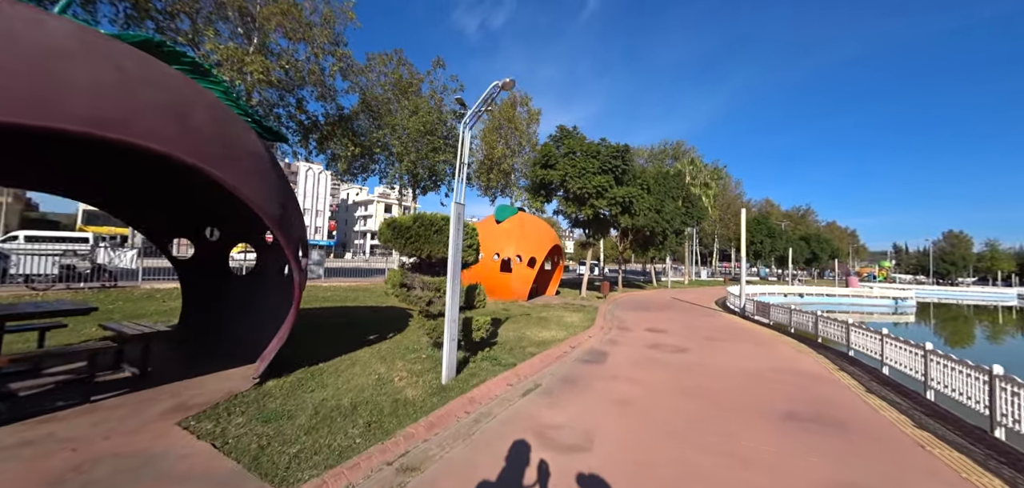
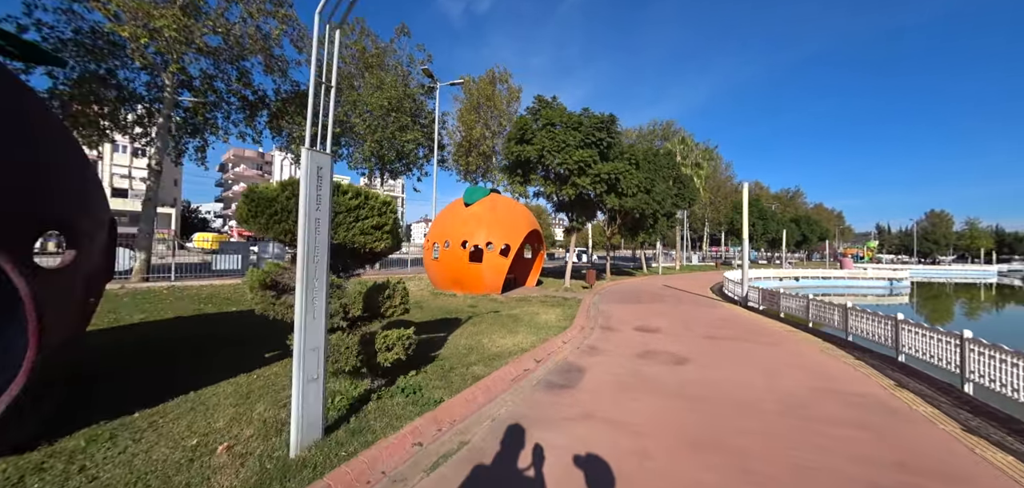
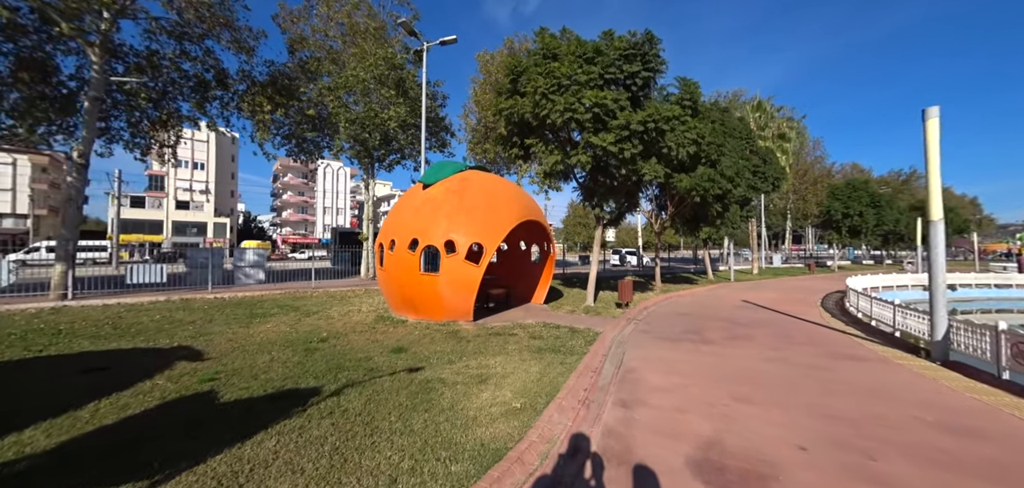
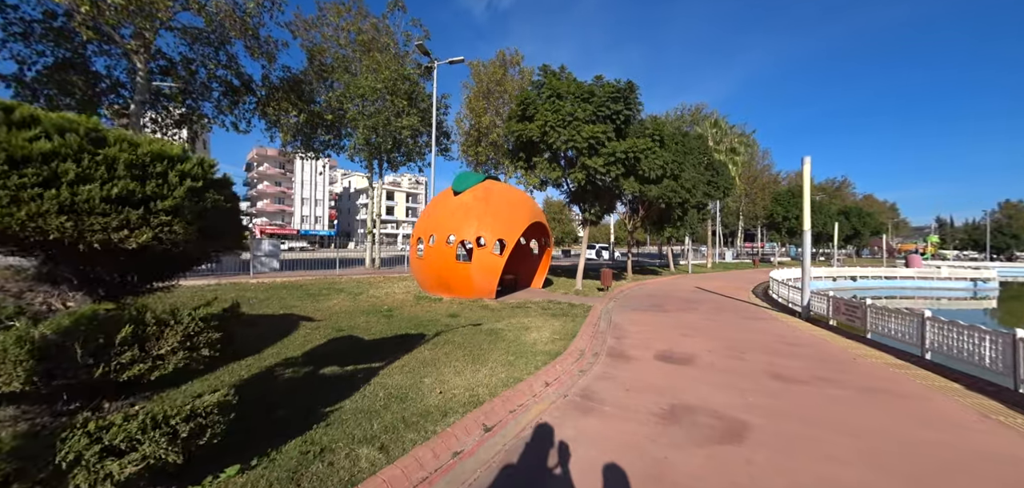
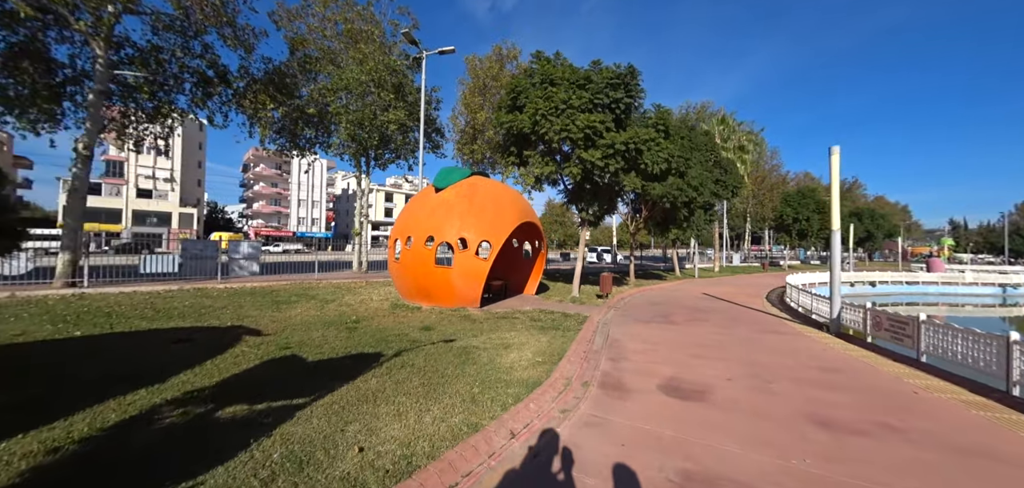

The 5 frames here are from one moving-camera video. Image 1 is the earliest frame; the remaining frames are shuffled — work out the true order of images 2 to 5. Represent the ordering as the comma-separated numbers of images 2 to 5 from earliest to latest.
2, 4, 5, 3
